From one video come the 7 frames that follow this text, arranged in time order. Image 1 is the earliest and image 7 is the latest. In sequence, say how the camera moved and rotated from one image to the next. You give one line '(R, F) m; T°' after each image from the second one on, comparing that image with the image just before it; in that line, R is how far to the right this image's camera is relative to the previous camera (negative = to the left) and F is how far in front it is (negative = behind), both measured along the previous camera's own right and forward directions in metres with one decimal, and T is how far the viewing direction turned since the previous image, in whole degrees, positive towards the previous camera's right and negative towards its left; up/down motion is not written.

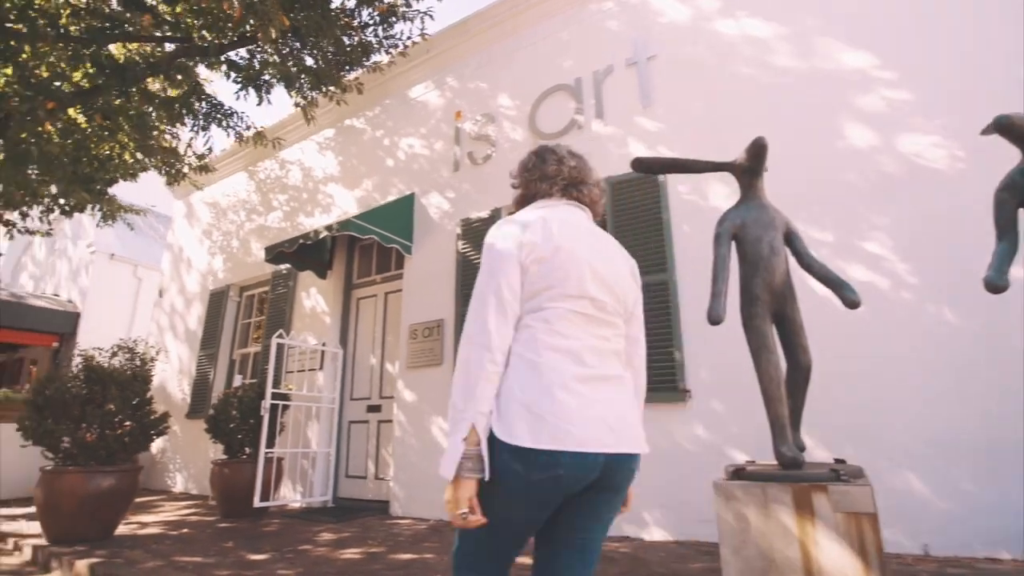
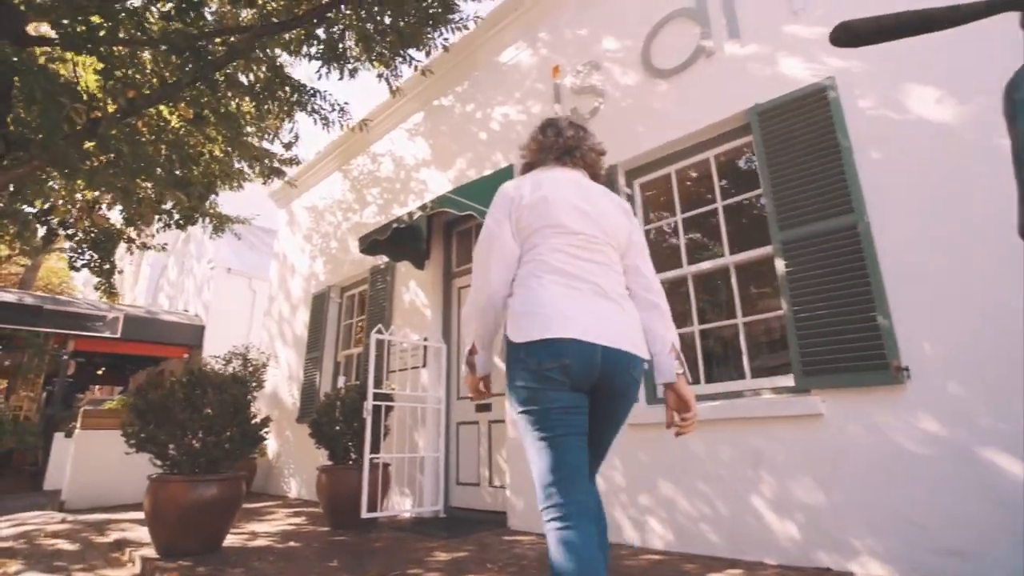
(-0.2, +0.8) m; -10°
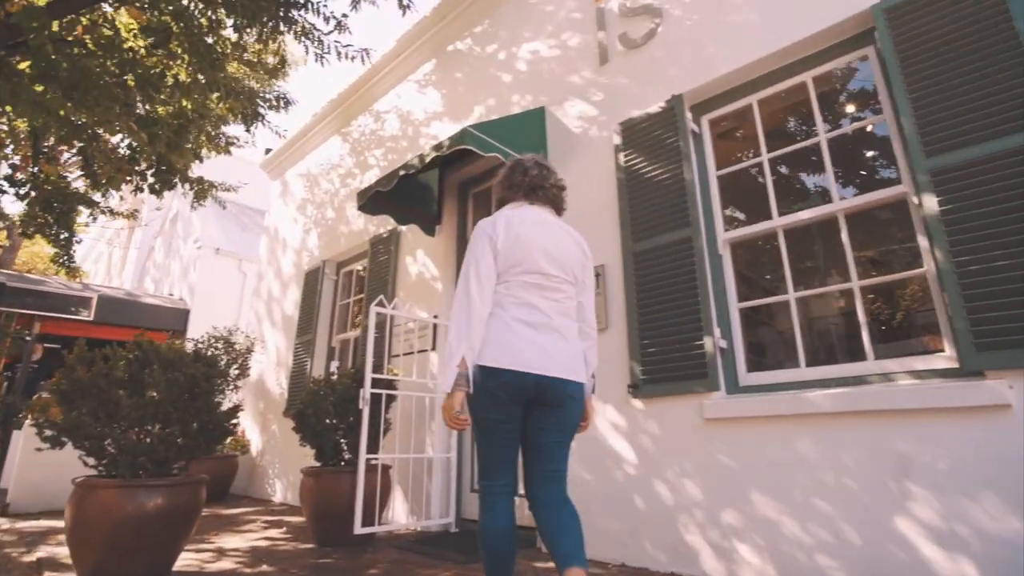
(-0.2, +0.9) m; 0°
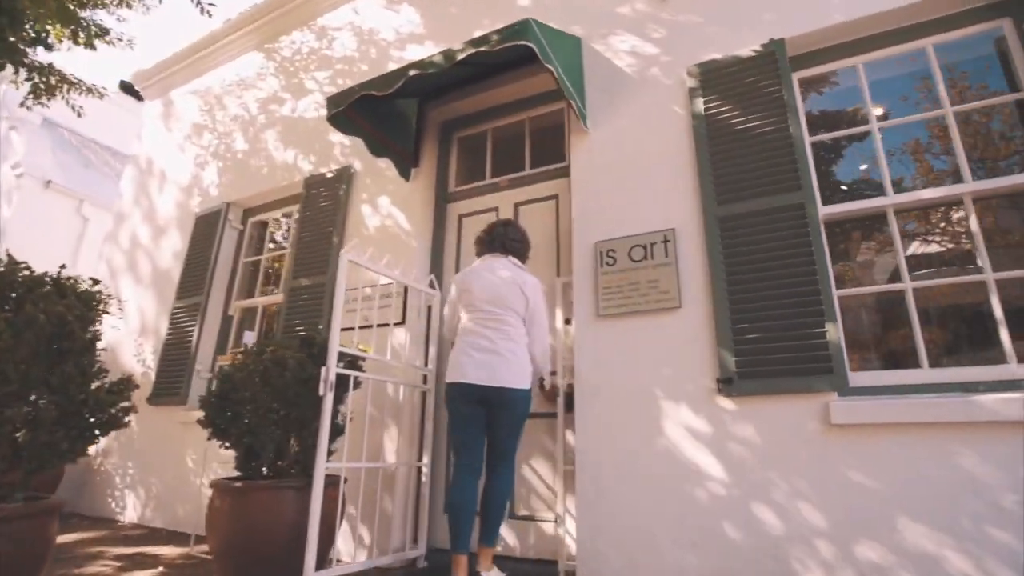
(-0.9, +1.1) m; +15°
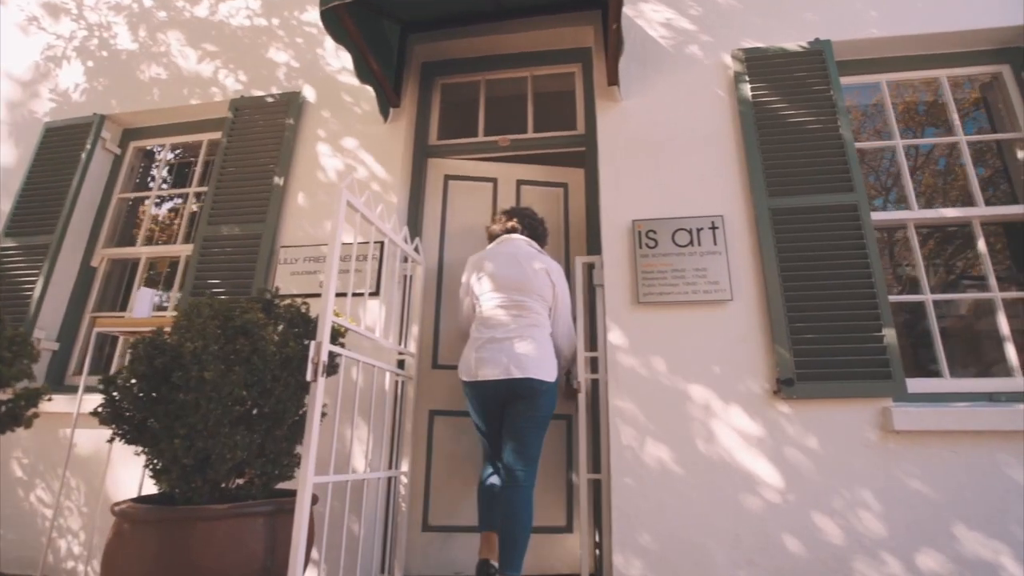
(-0.9, +0.6) m; +16°
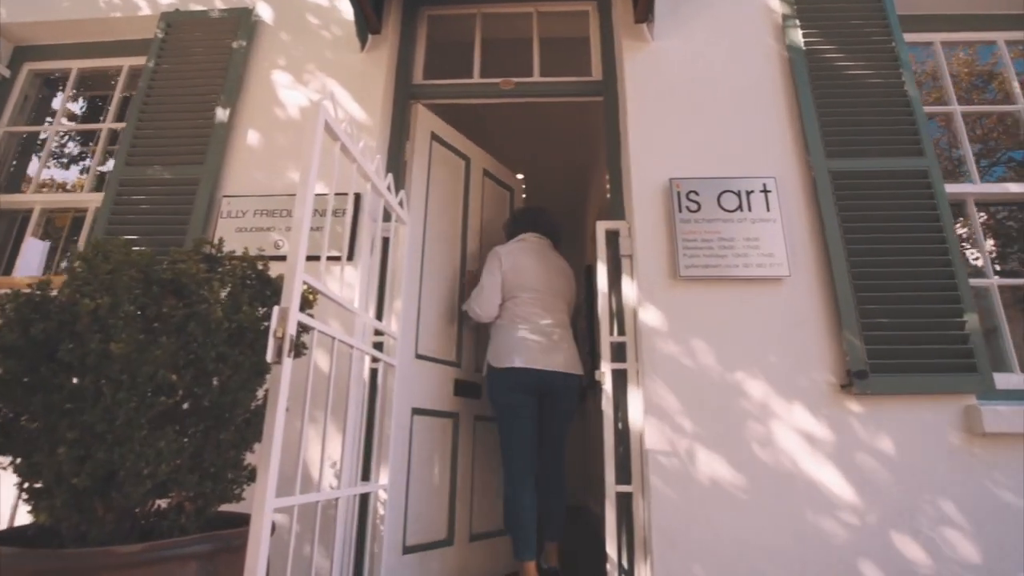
(-0.3, +0.6) m; +6°
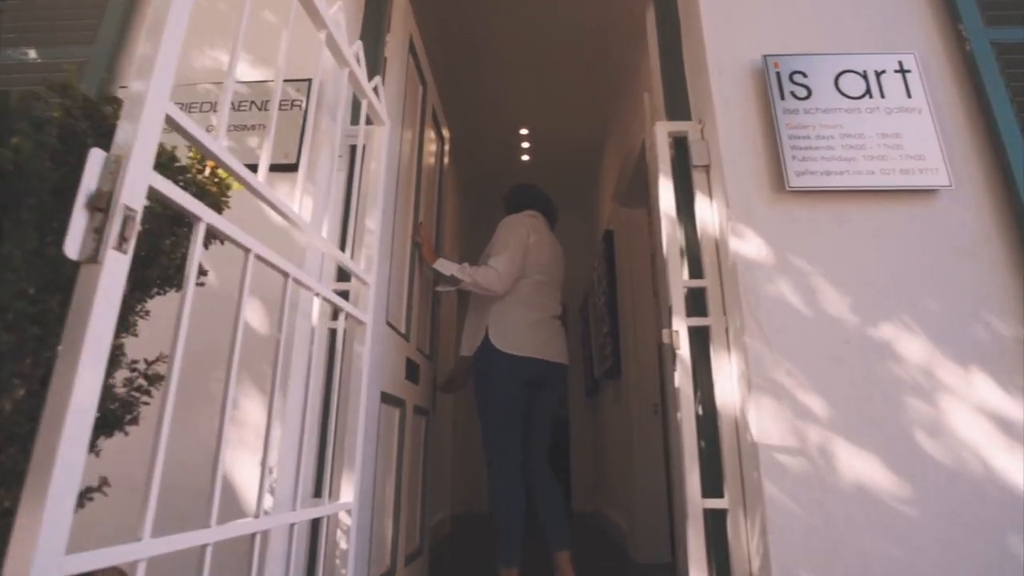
(-0.1, +0.7) m; +1°
